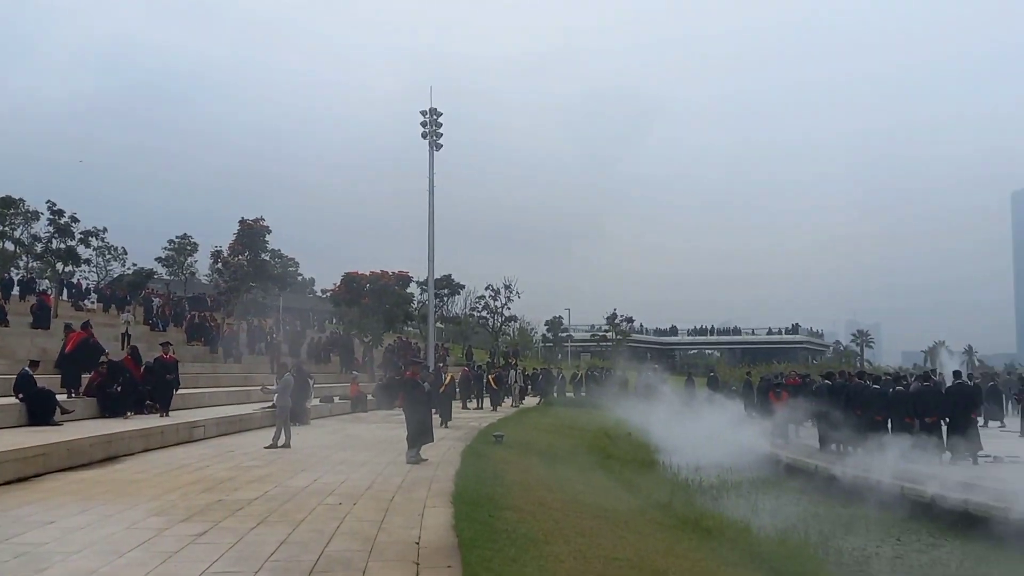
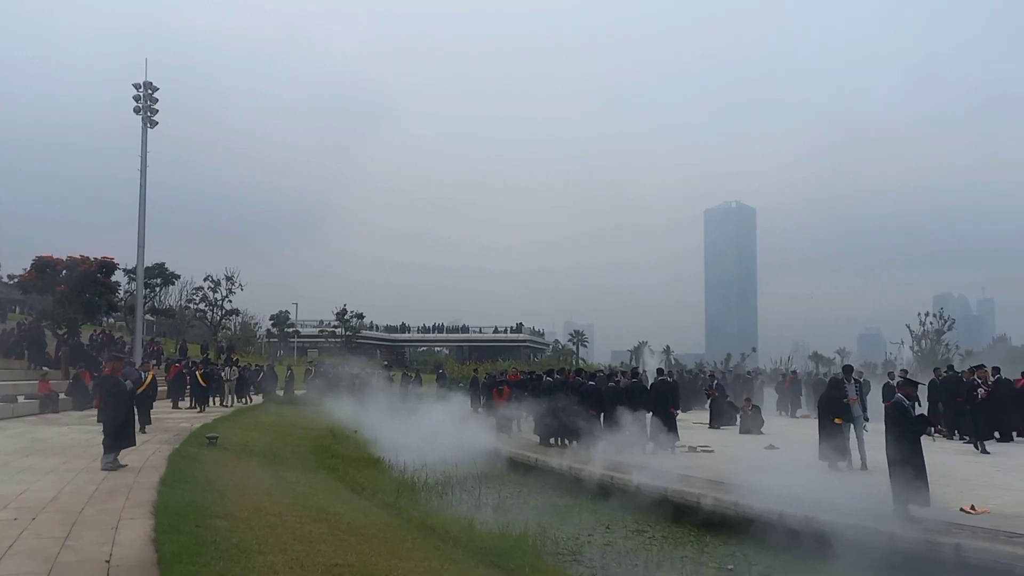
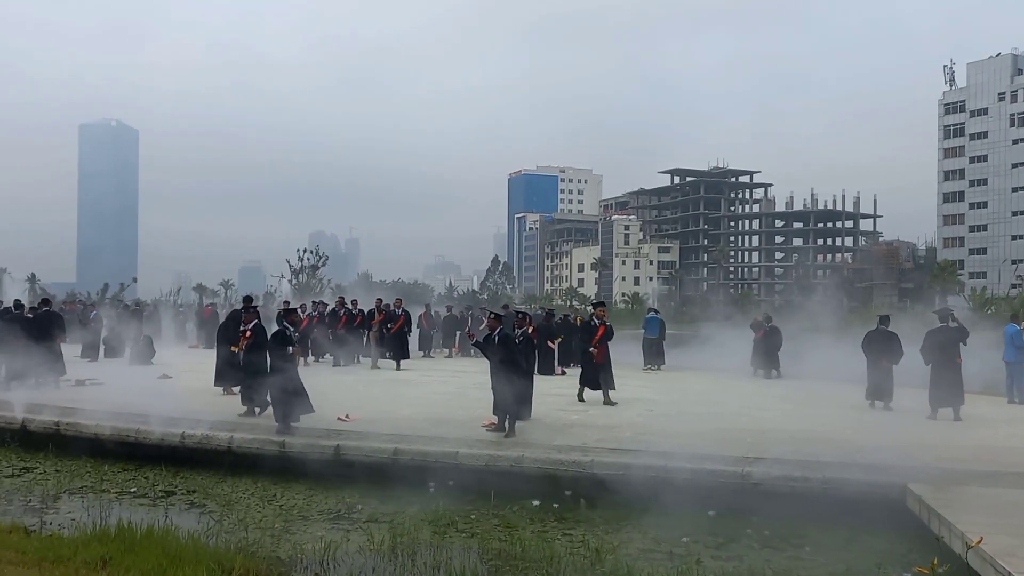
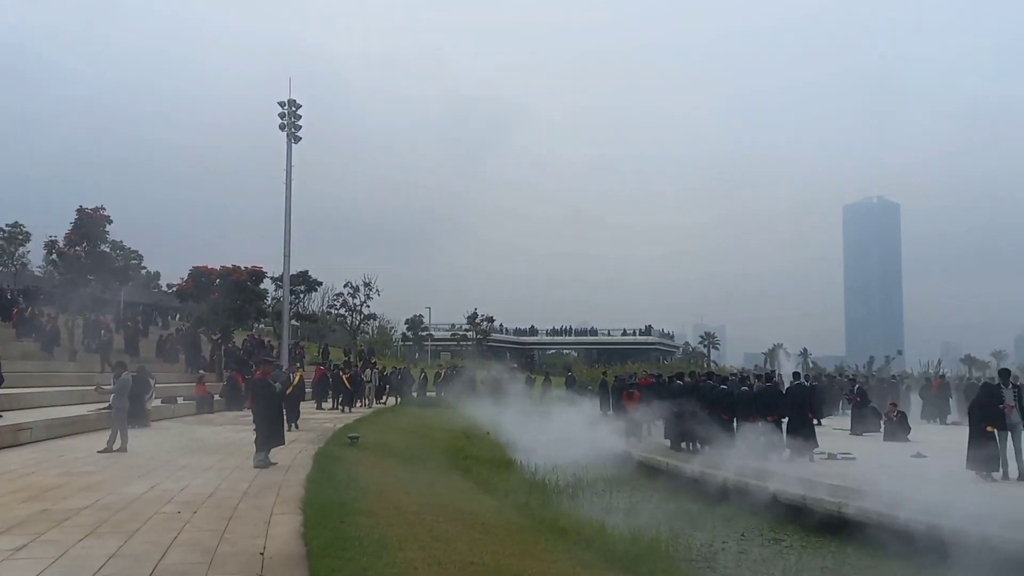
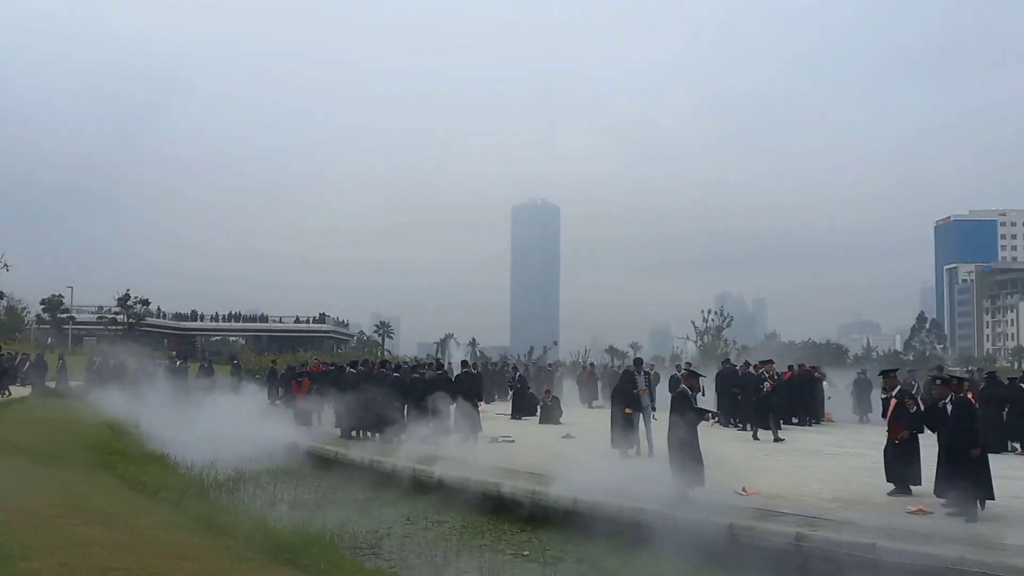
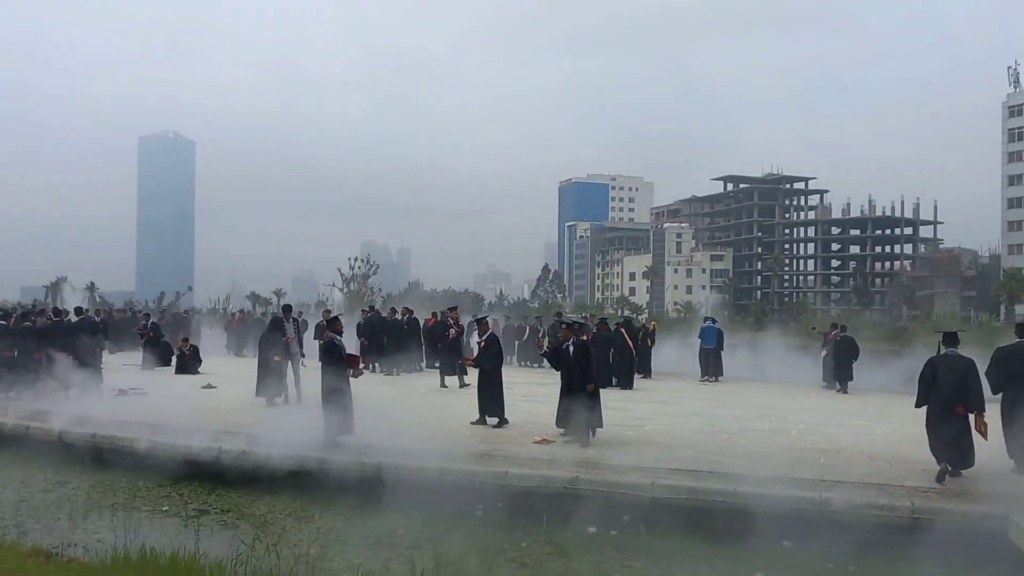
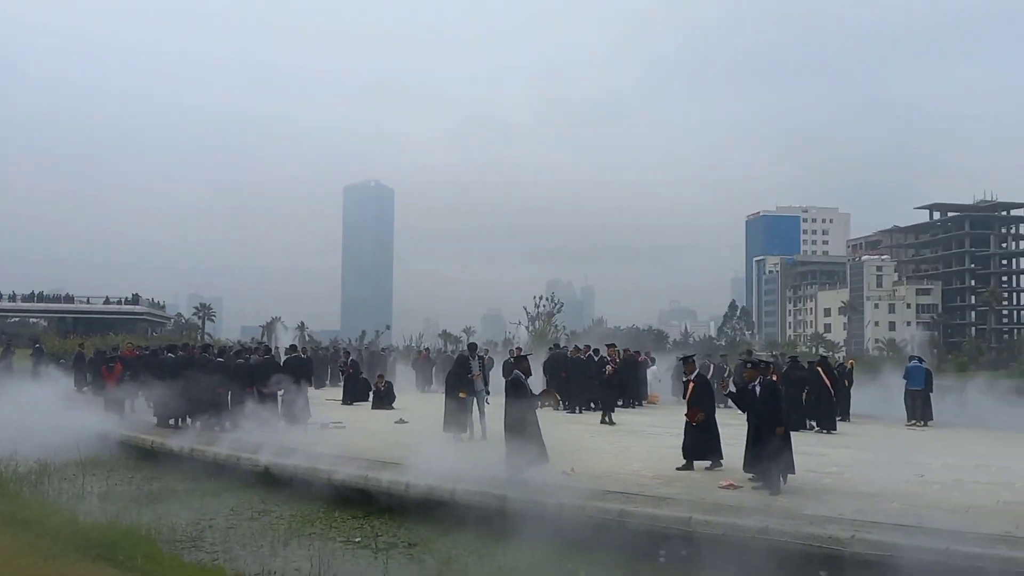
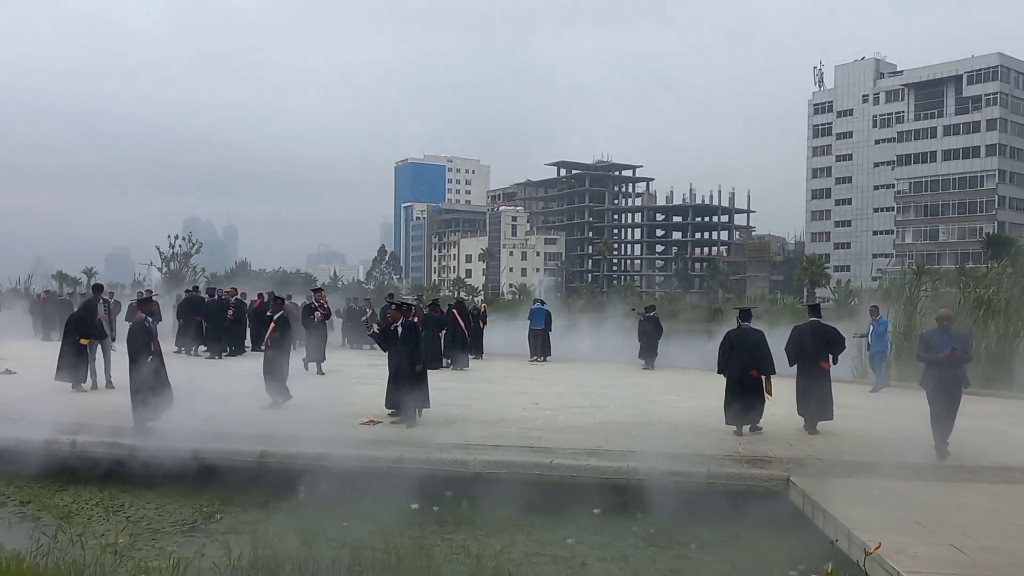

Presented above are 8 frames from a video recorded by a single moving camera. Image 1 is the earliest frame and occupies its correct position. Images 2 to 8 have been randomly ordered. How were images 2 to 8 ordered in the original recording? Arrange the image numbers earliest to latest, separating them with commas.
4, 2, 5, 7, 6, 8, 3
